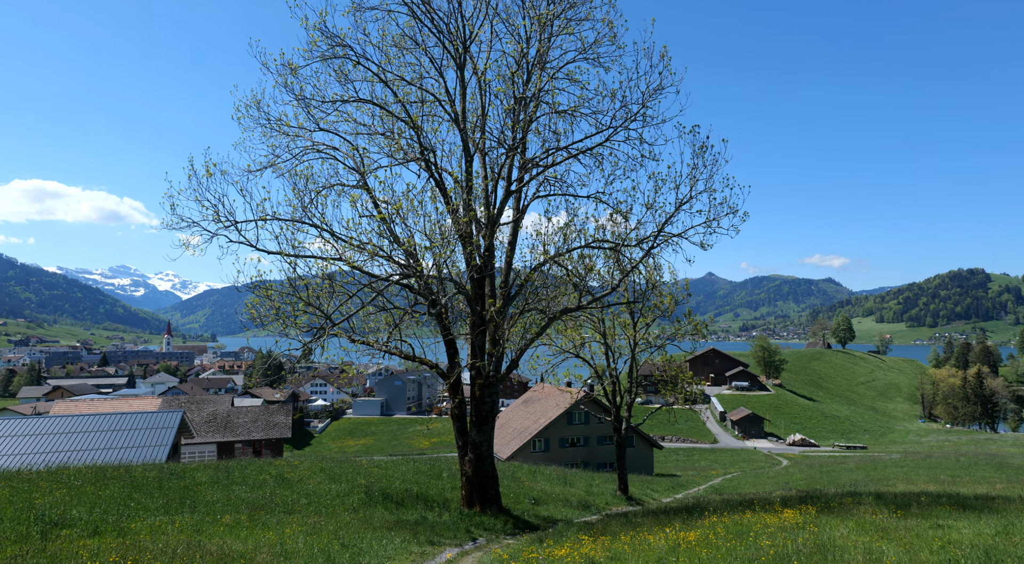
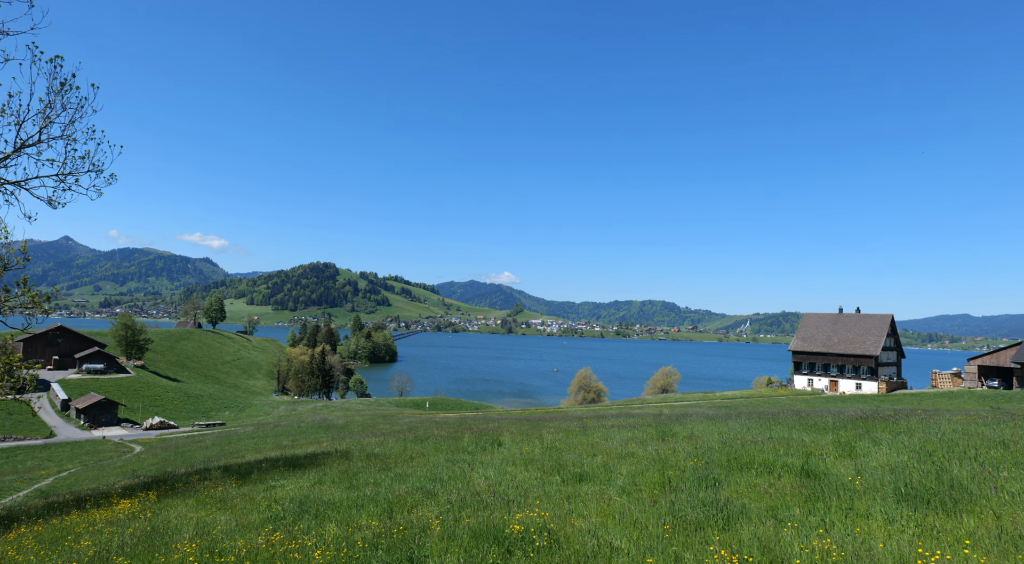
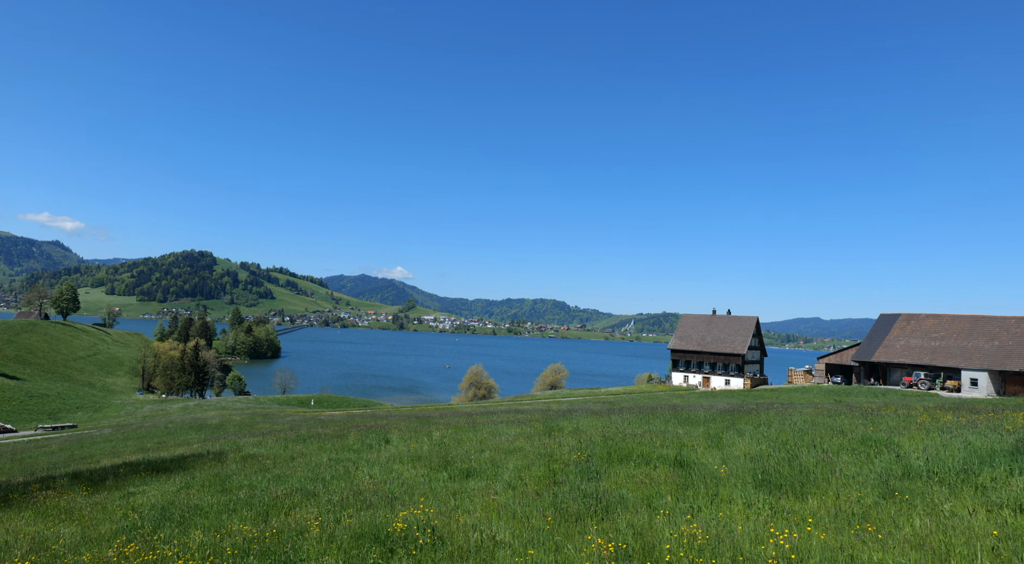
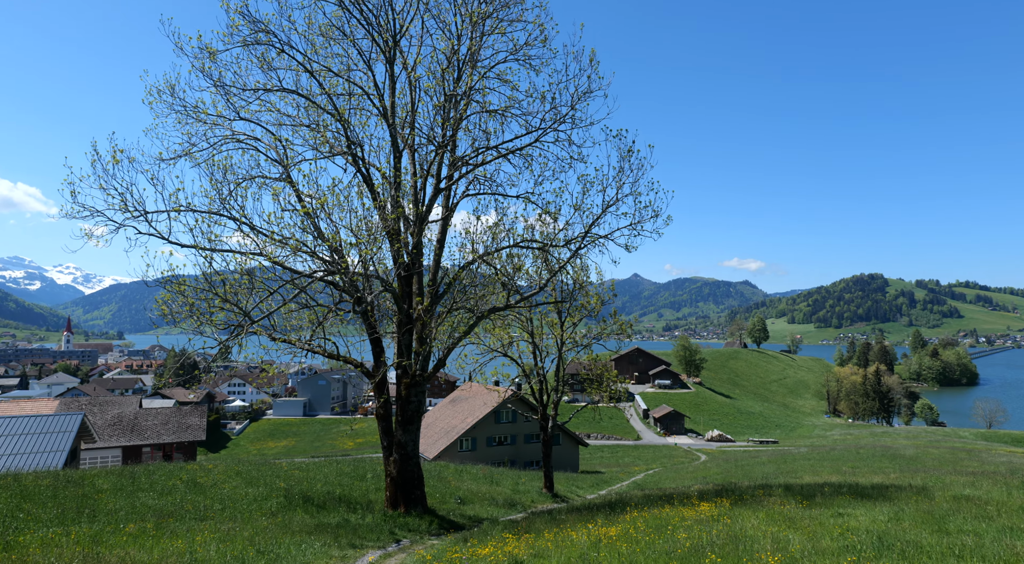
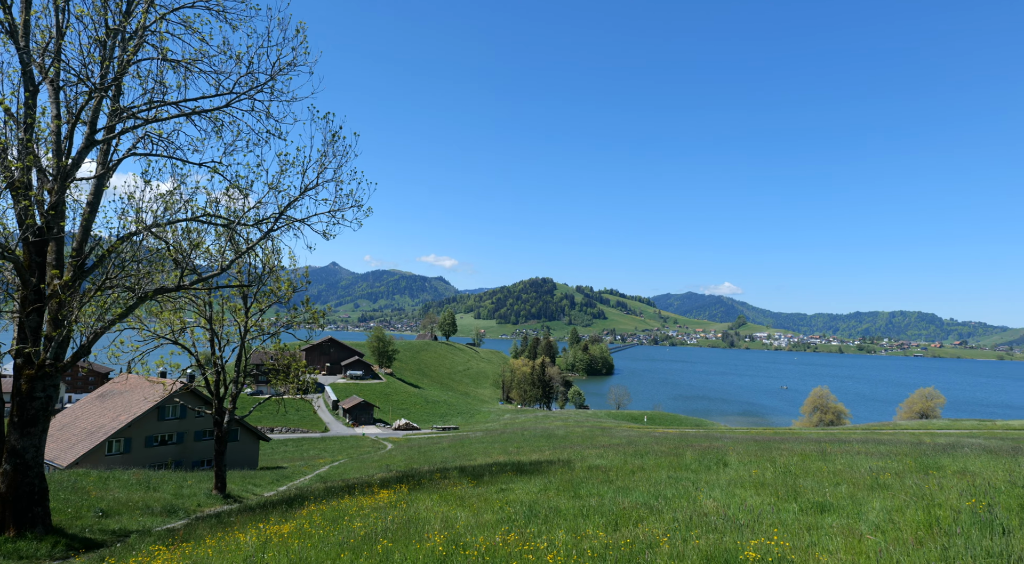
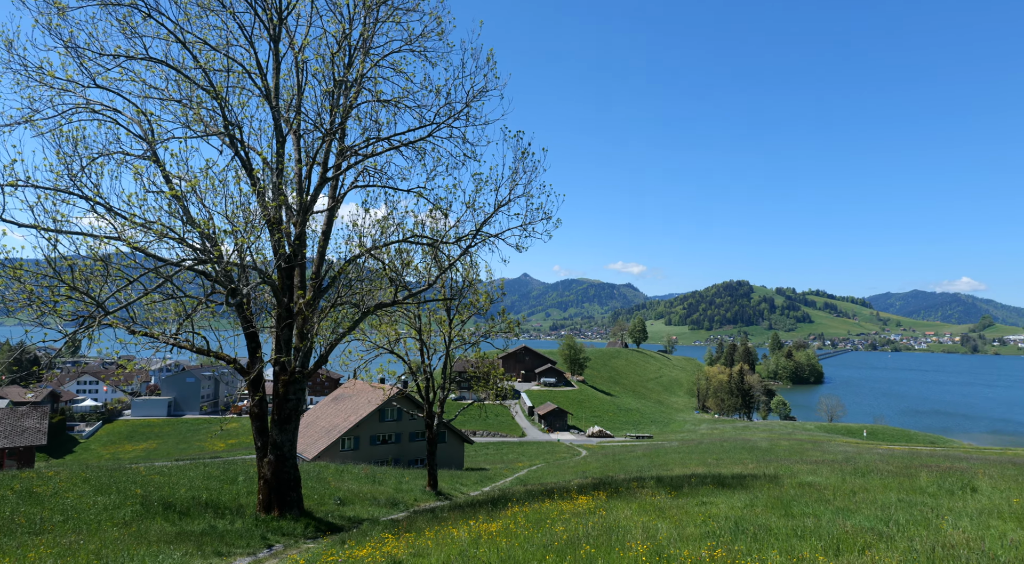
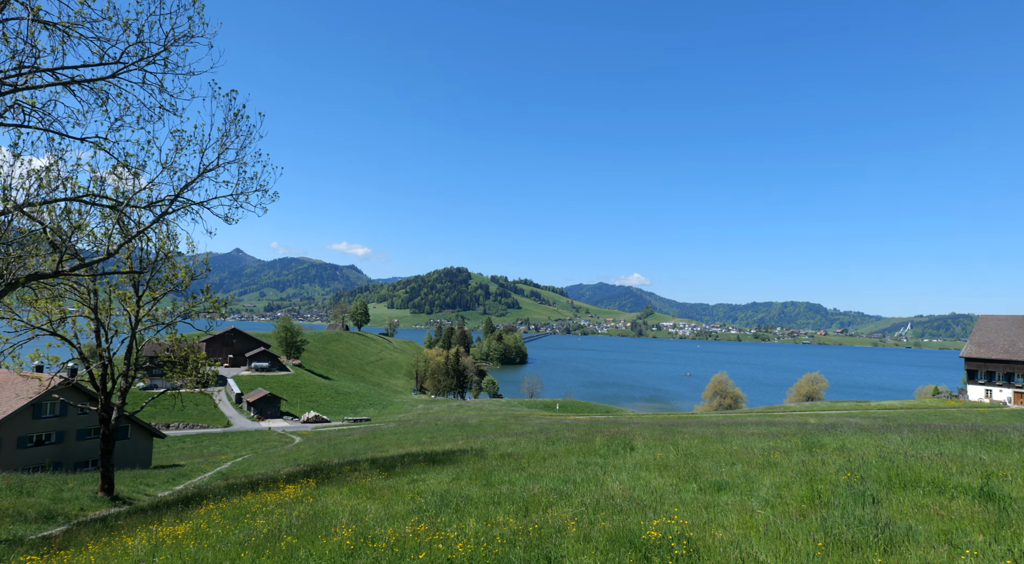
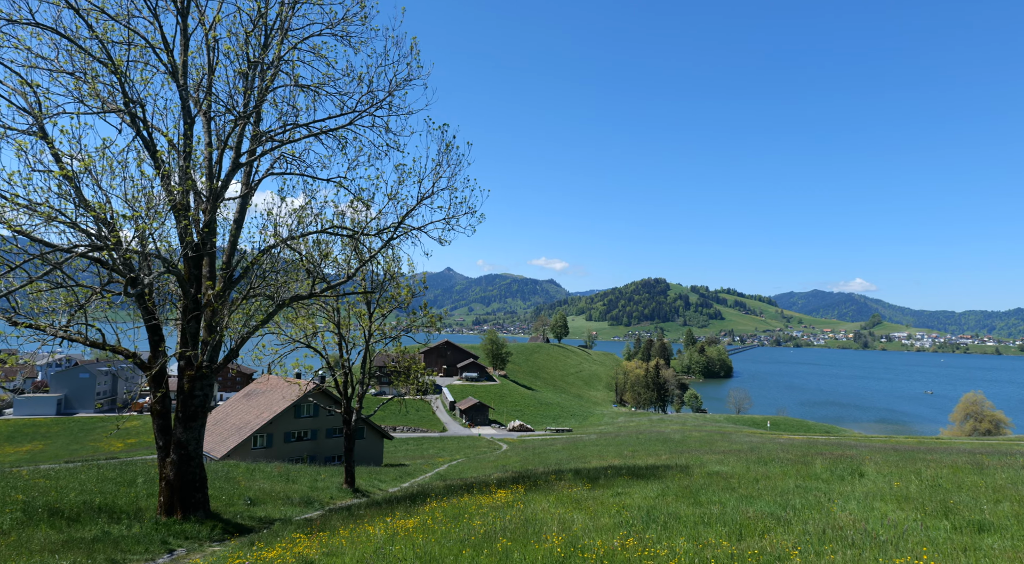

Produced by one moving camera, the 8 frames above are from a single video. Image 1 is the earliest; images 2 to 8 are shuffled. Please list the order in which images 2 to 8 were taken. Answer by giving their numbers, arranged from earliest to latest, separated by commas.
4, 6, 8, 5, 7, 2, 3
